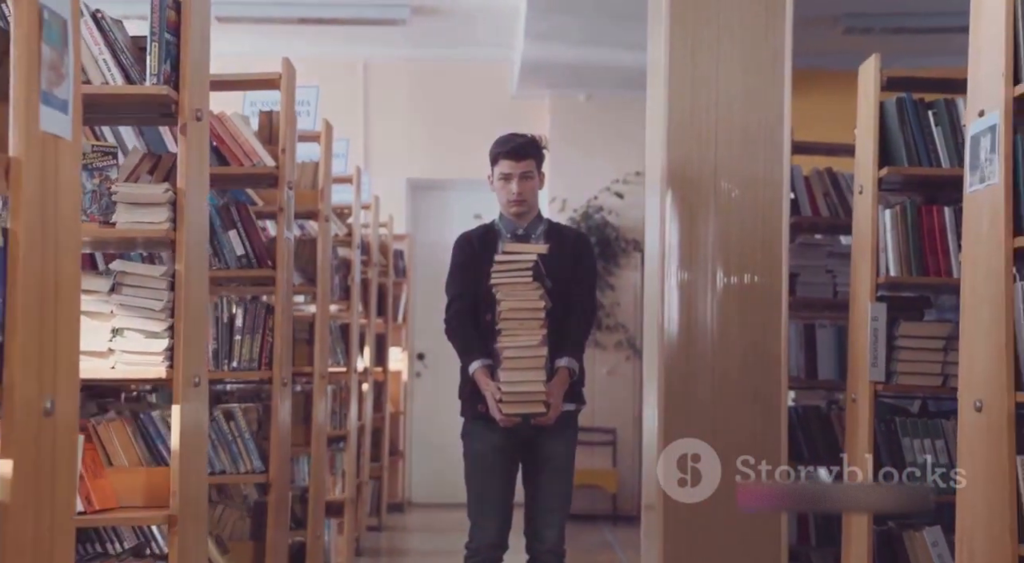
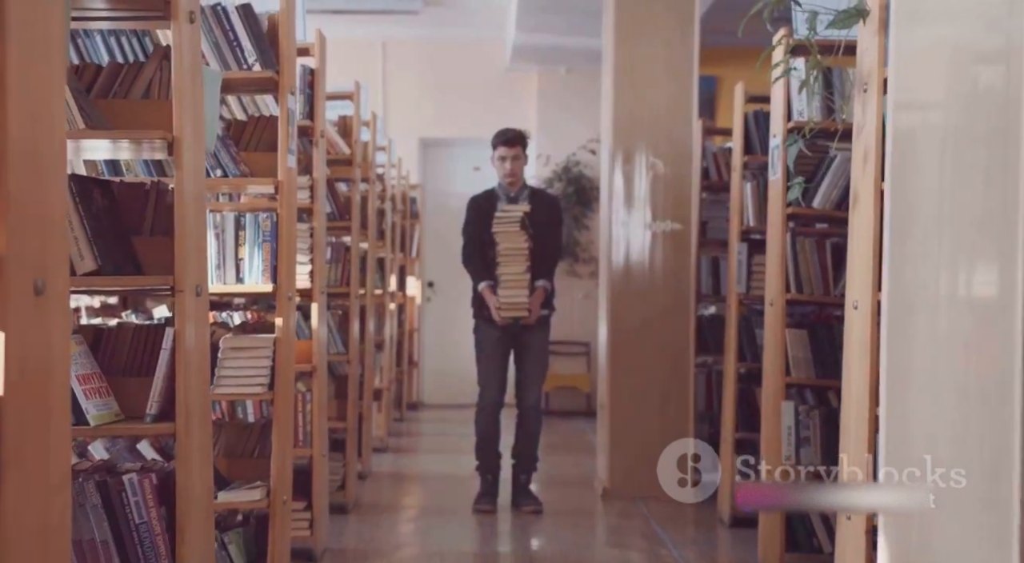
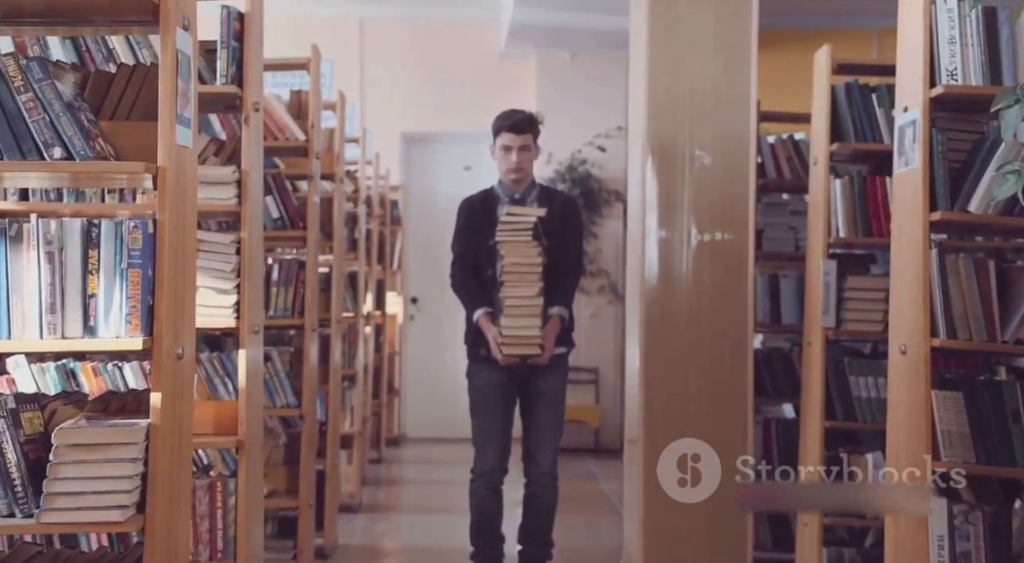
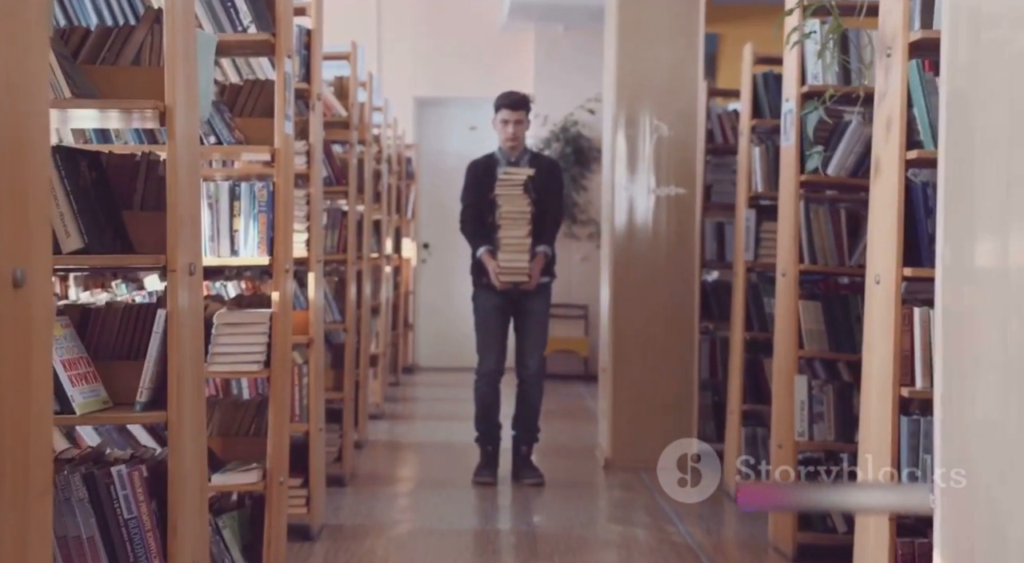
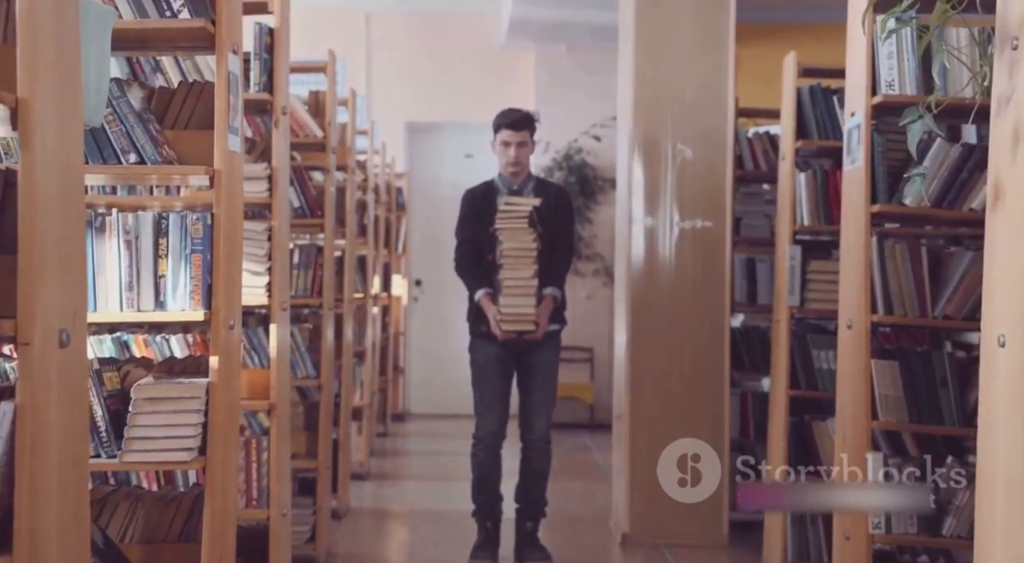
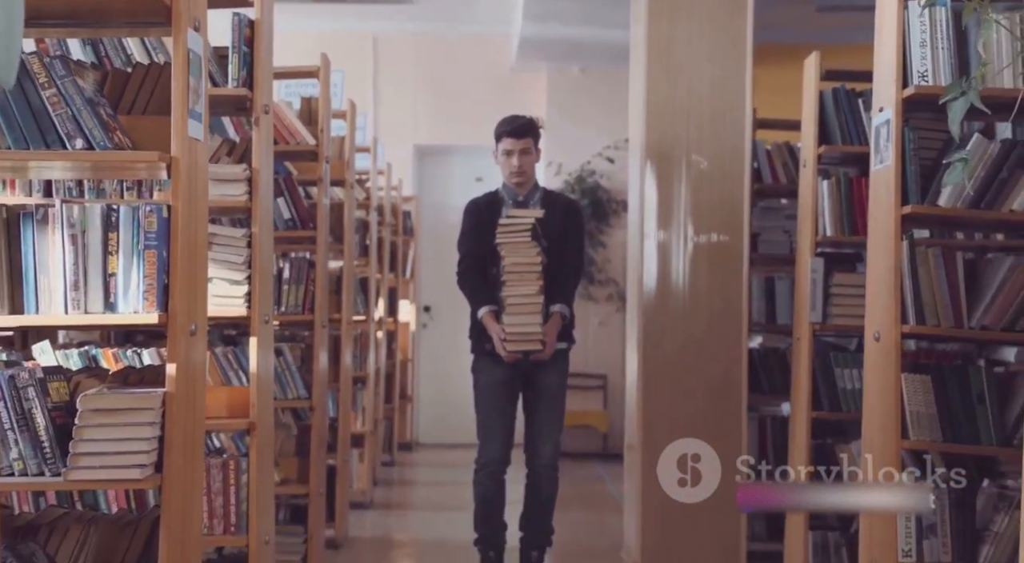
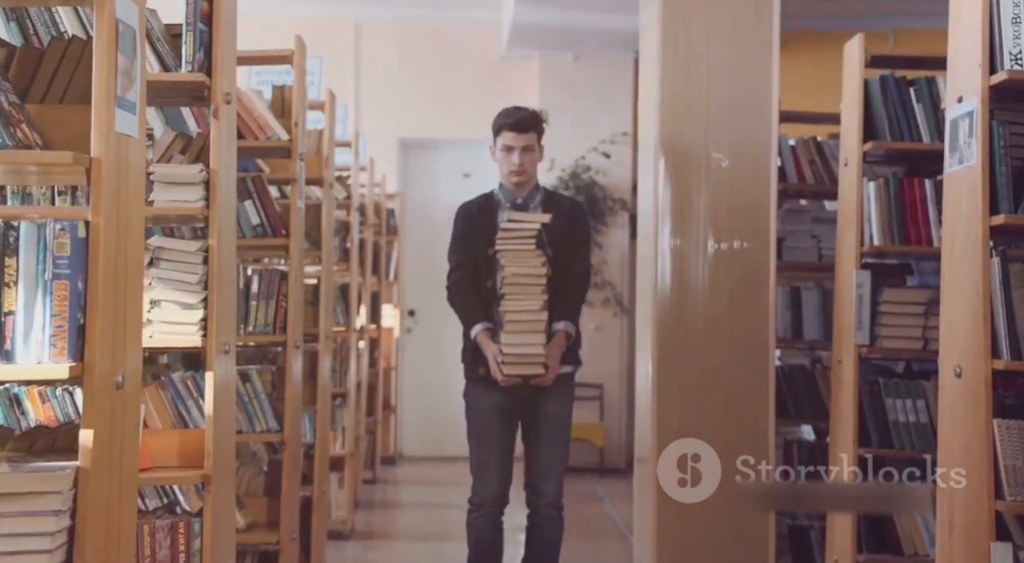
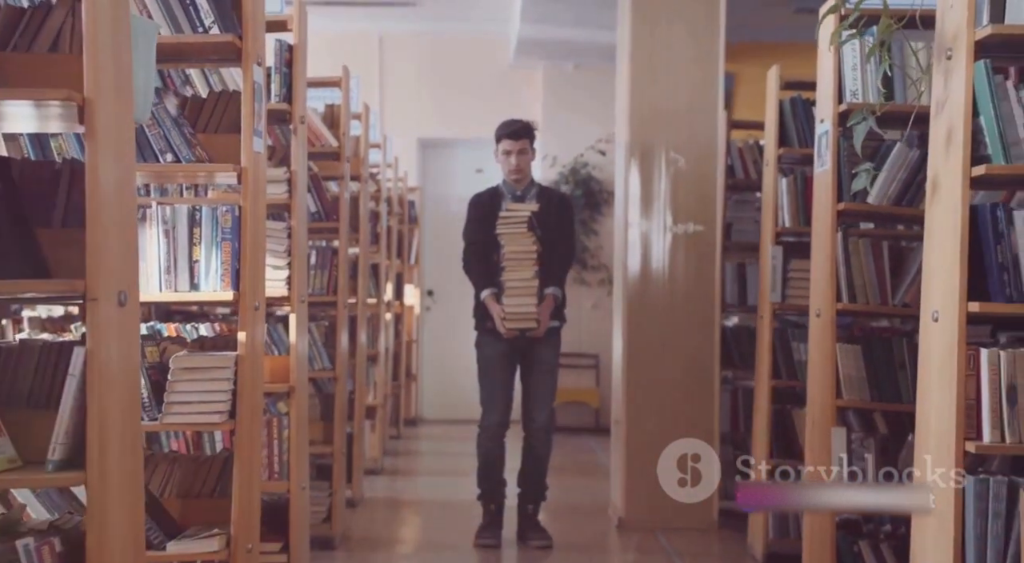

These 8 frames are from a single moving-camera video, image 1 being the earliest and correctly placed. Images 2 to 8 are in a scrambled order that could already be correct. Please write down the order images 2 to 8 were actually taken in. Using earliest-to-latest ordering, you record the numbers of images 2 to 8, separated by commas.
6, 8, 2, 4, 5, 3, 7
